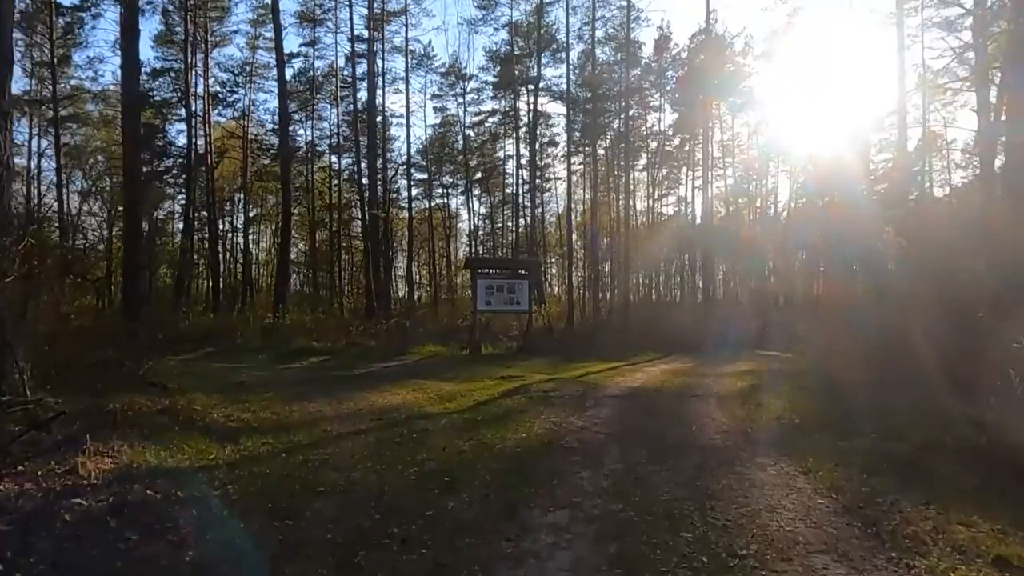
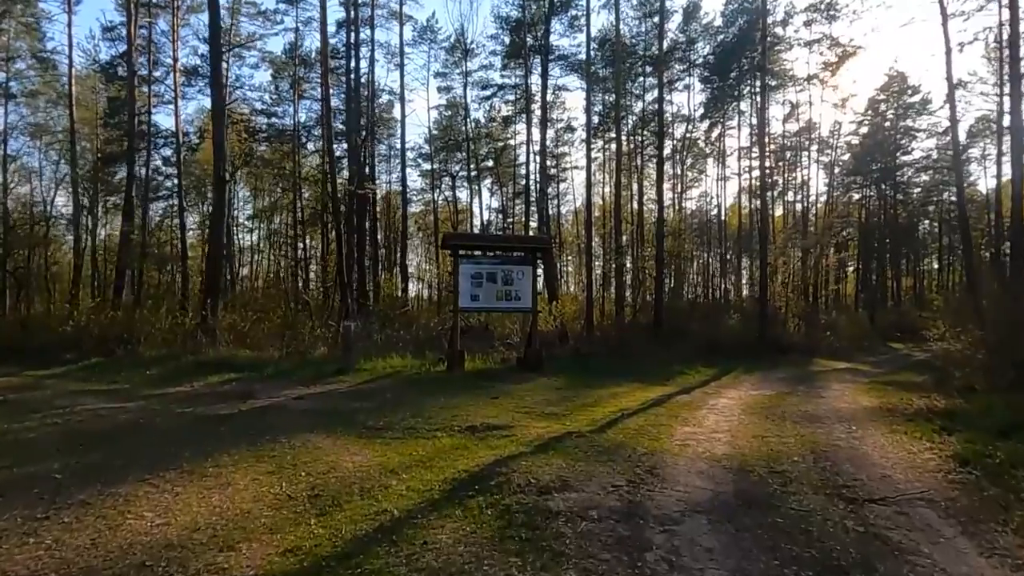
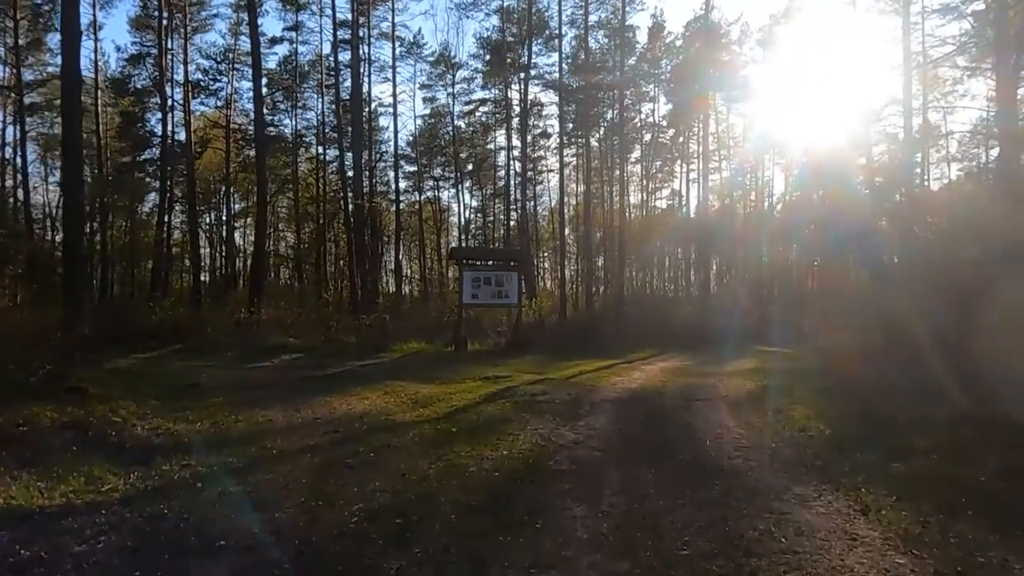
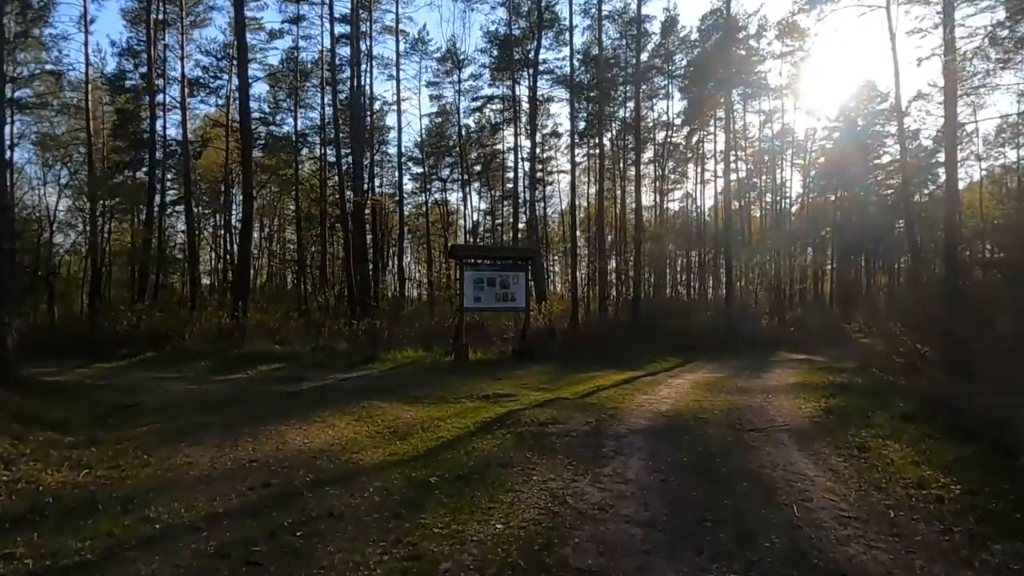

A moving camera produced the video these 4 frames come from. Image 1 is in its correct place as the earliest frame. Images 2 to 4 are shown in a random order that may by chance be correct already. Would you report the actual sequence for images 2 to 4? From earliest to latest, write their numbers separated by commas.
3, 4, 2
